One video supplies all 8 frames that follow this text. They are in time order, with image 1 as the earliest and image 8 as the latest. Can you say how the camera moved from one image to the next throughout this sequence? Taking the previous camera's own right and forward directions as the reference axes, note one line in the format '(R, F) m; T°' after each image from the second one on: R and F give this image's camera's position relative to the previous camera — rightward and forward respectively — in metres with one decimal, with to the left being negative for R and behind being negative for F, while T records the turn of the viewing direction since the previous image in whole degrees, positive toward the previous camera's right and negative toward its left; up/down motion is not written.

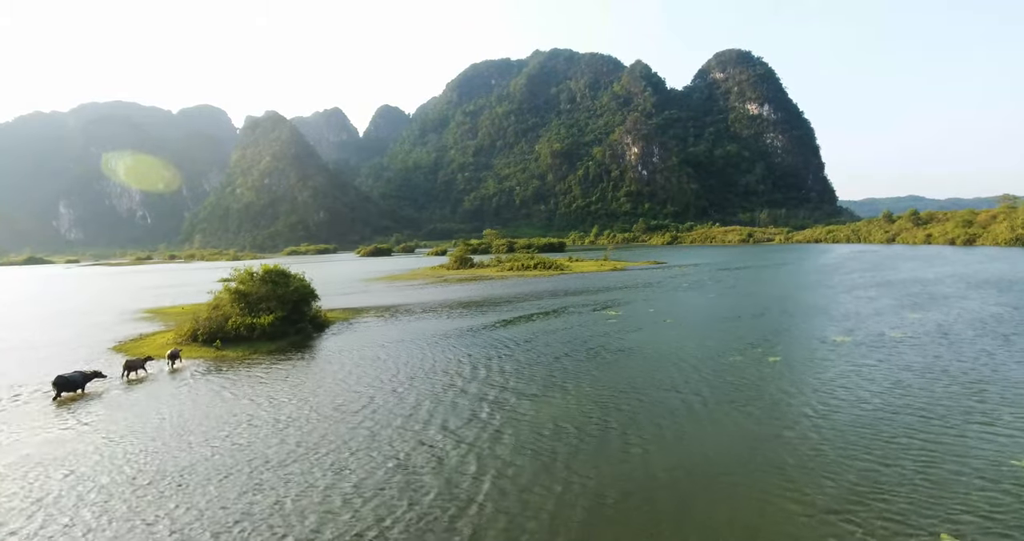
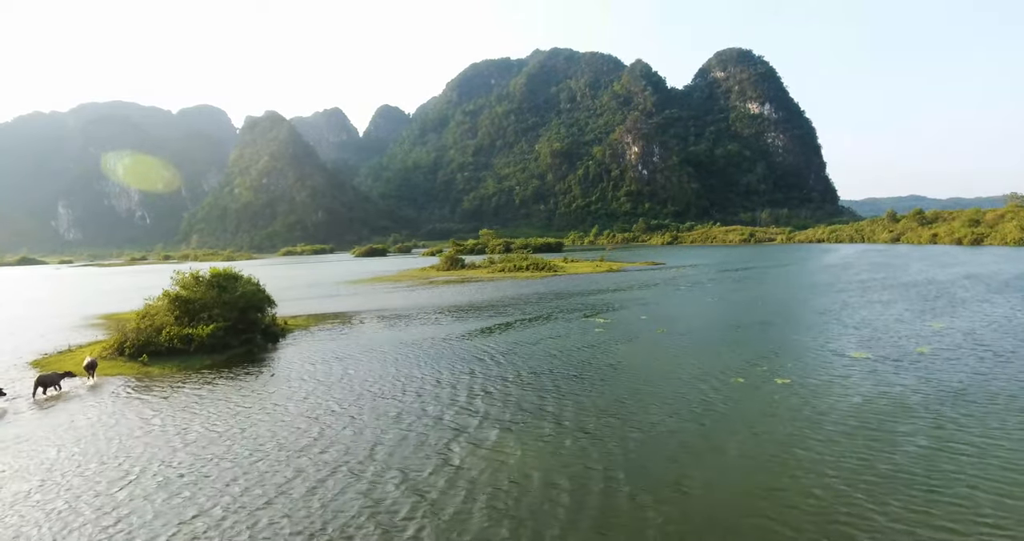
(+1.2, +3.3) m; 0°
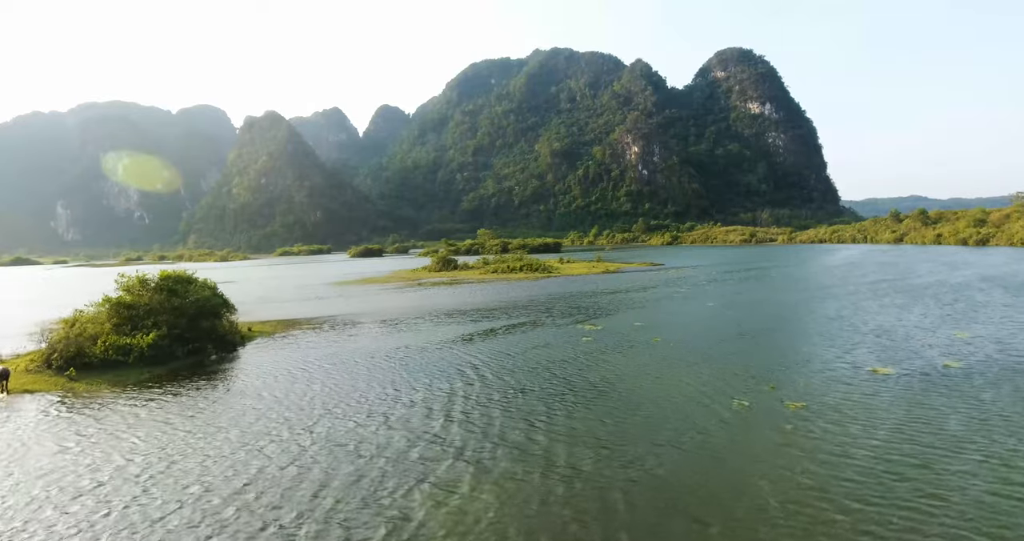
(+0.9, +2.6) m; 0°
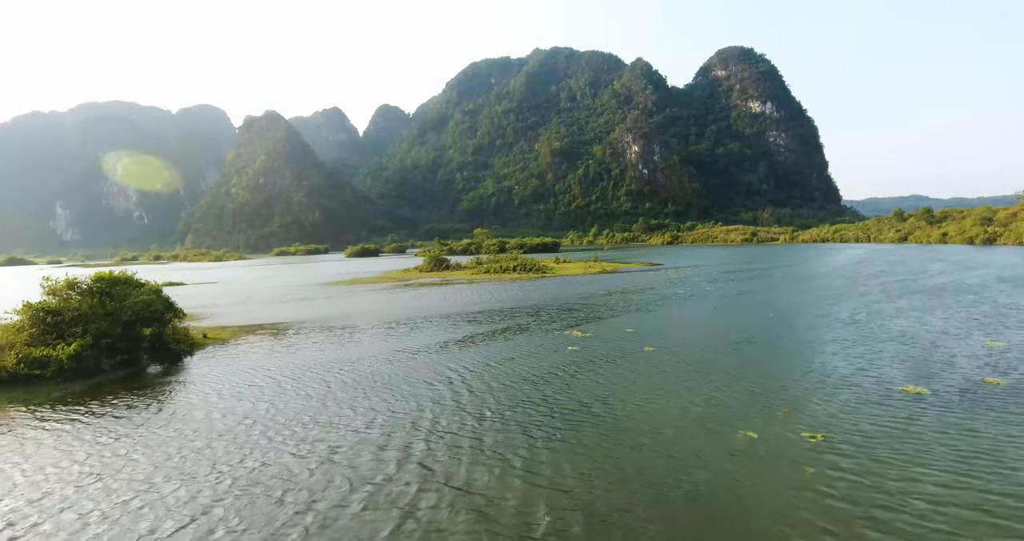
(+0.9, +2.8) m; 0°
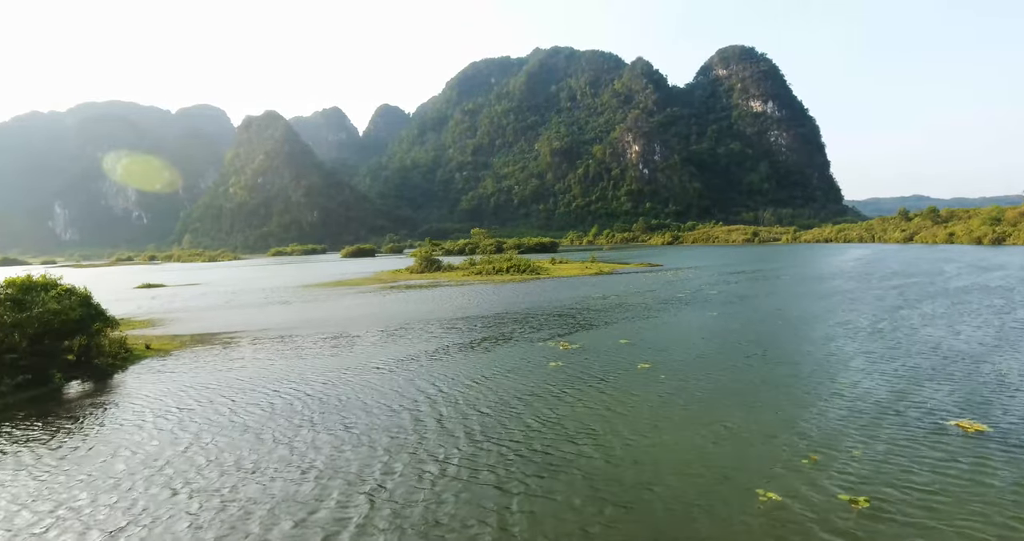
(+0.9, +3.0) m; 0°
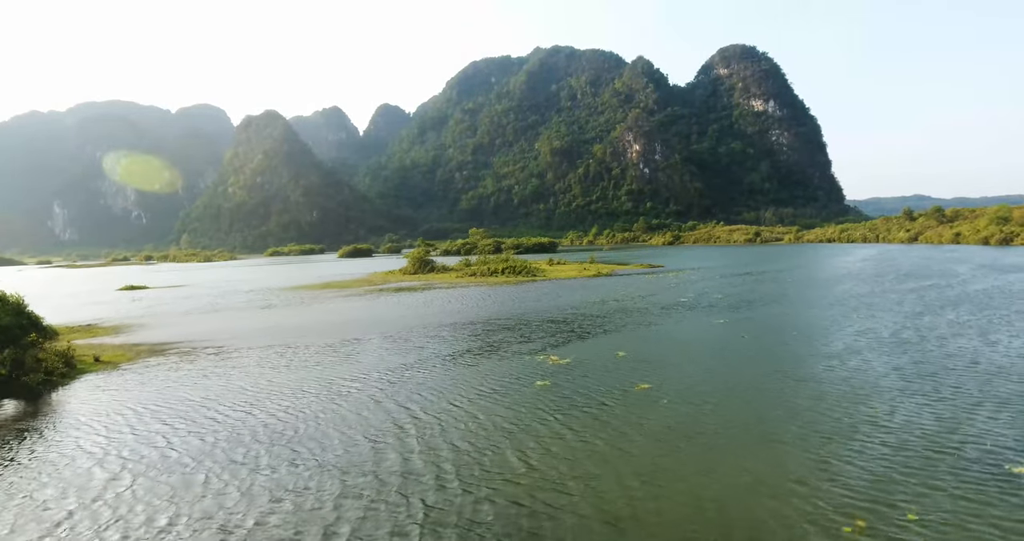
(+0.6, +2.4) m; 0°
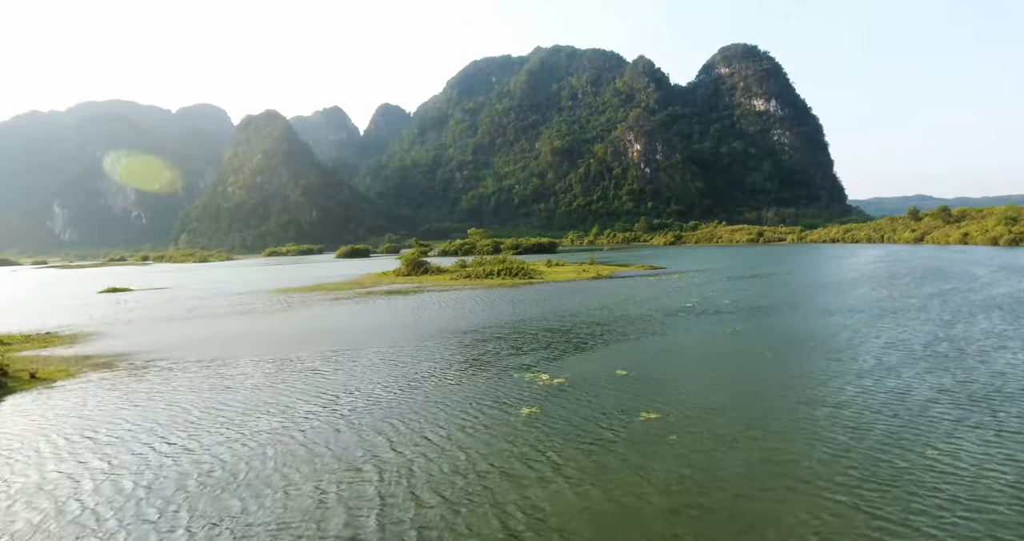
(+0.5, +2.5) m; 0°
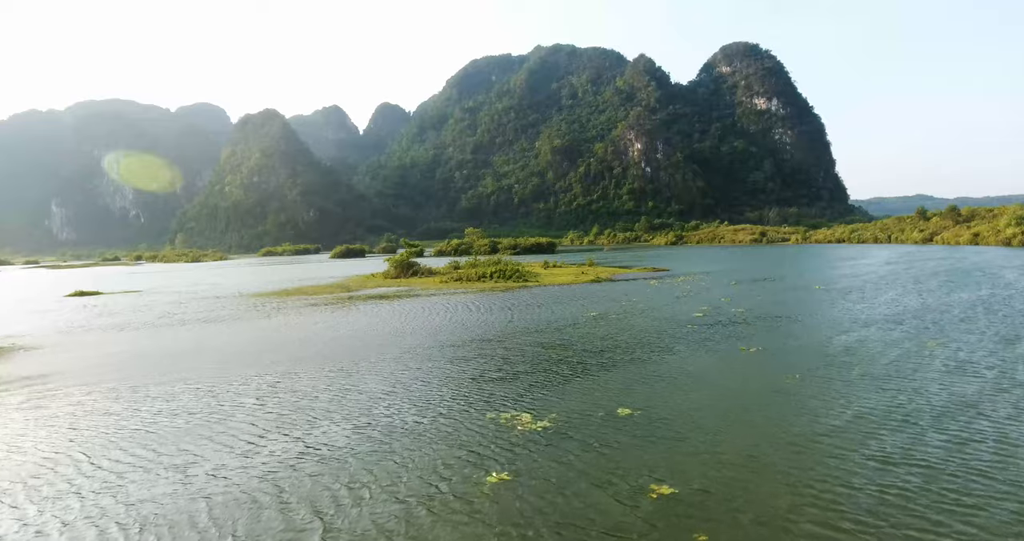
(+0.6, +3.9) m; 0°
